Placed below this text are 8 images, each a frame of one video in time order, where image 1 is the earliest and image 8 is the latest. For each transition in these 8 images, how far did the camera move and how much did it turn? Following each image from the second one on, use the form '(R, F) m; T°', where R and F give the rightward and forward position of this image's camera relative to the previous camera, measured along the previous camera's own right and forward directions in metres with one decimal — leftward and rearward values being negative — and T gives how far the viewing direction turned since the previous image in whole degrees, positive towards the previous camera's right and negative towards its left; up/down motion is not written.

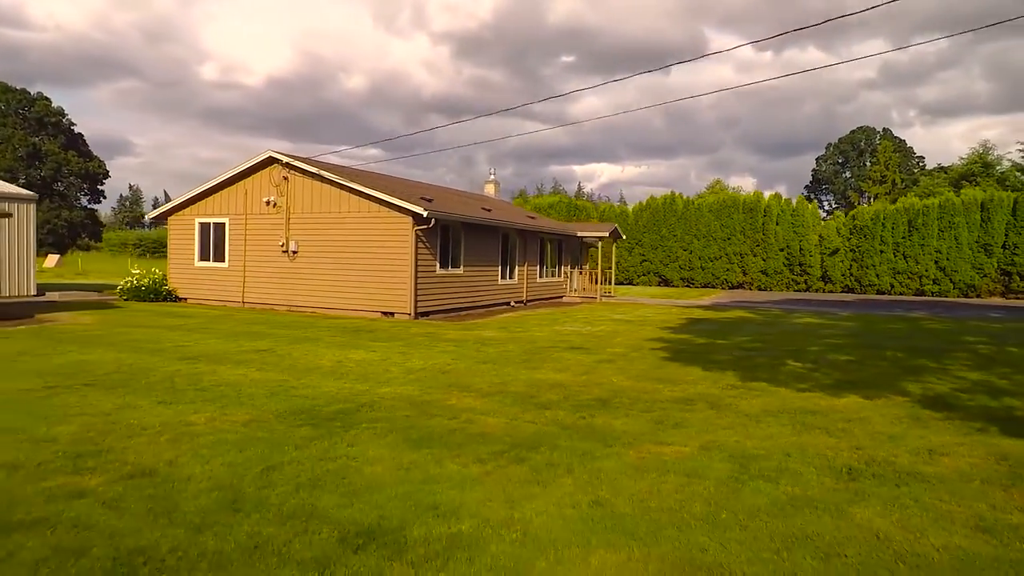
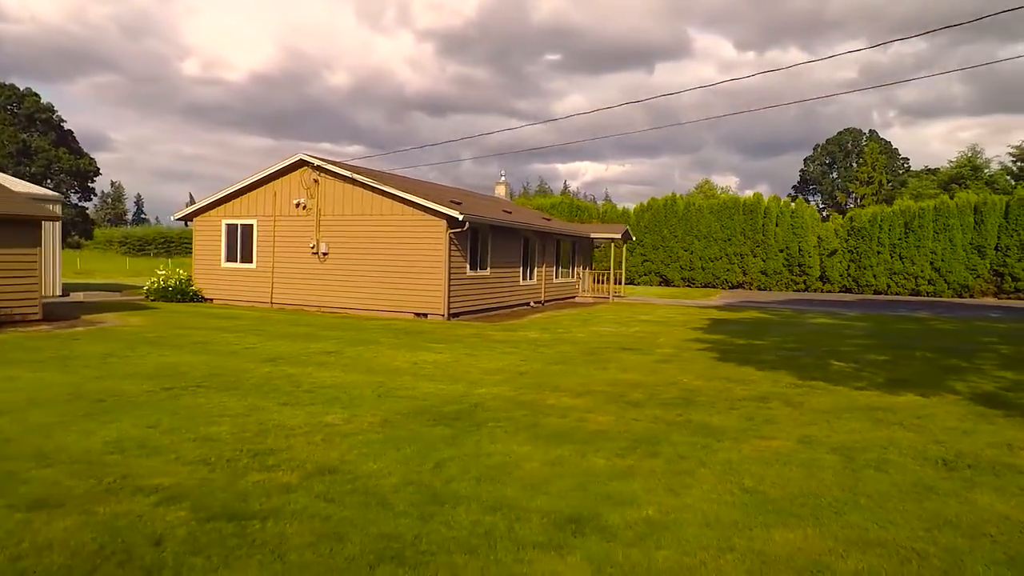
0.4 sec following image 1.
(-1.0, -0.4) m; +1°
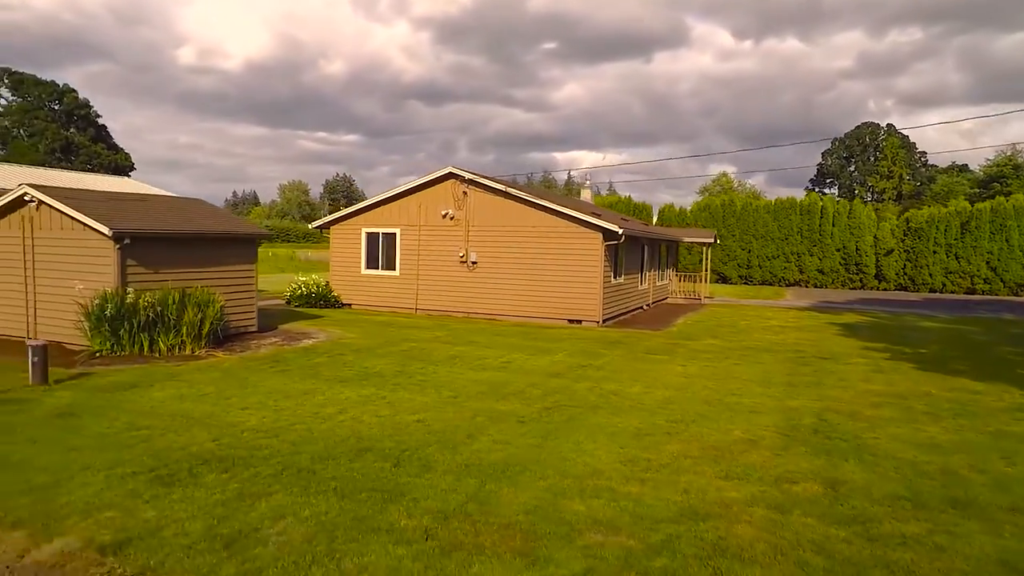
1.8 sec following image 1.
(-3.5, -1.0) m; +1°
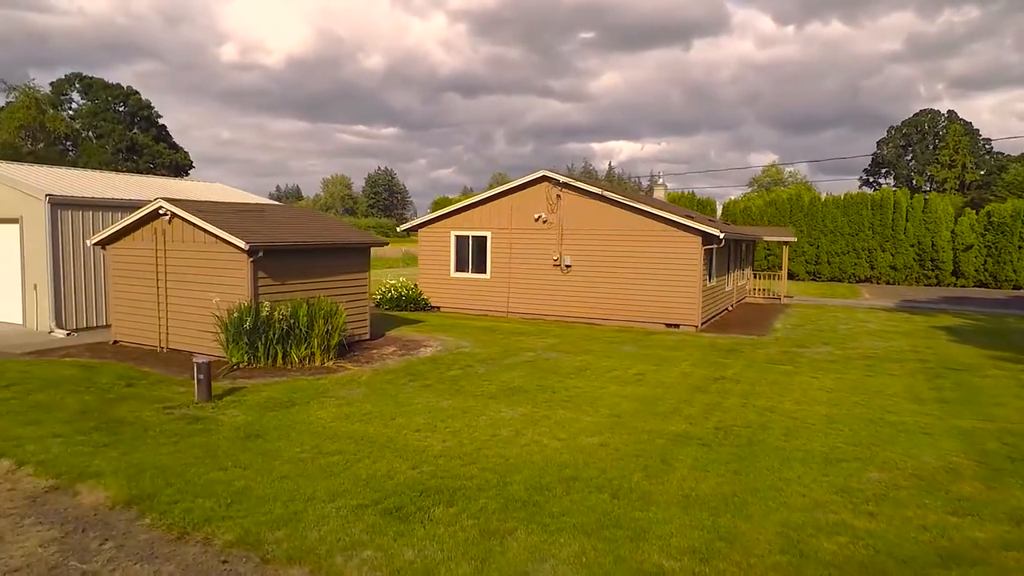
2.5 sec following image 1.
(-1.3, 0.0) m; -3°
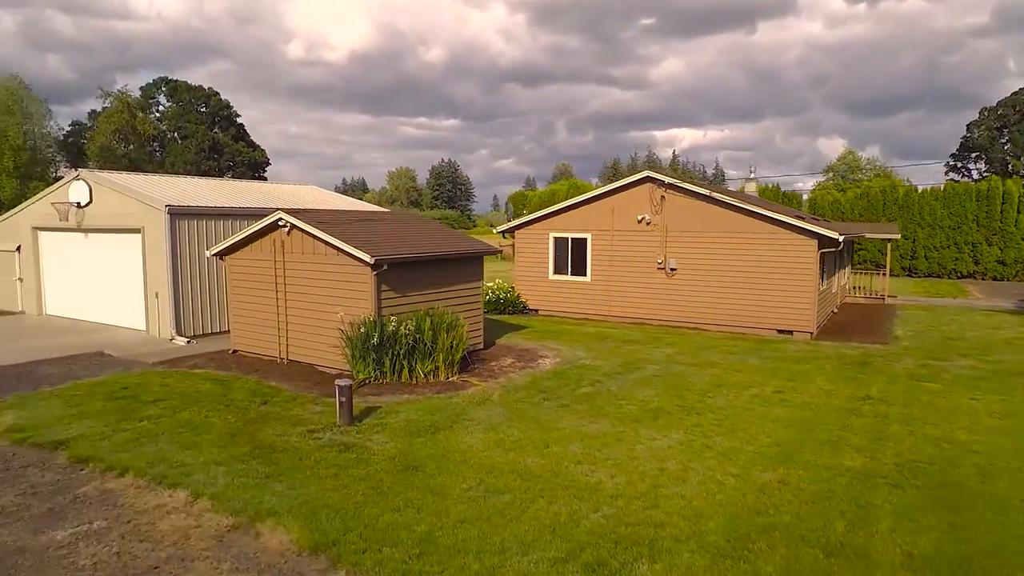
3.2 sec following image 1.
(-1.0, +0.3) m; -5°
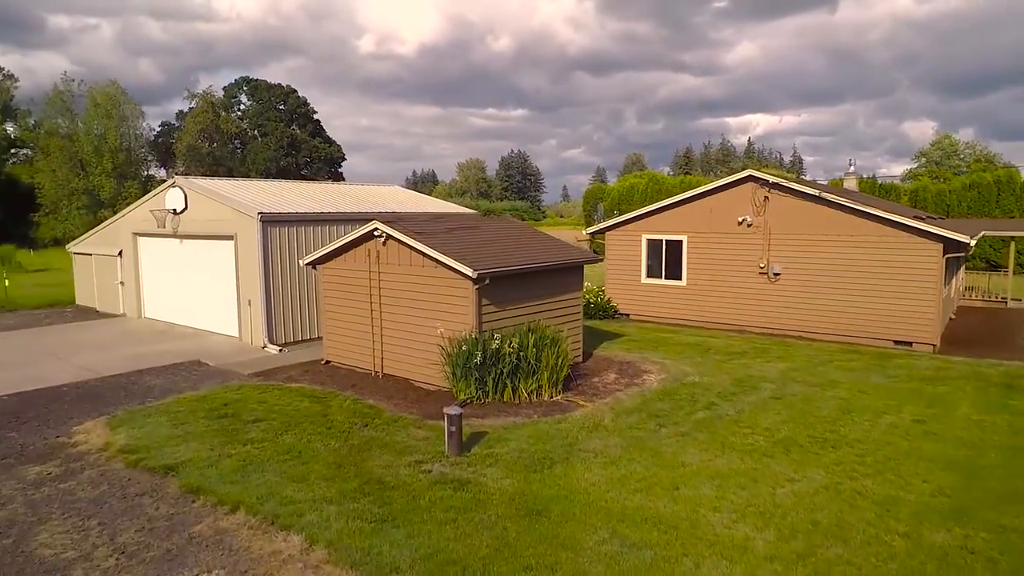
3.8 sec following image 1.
(-0.5, +0.5) m; -5°
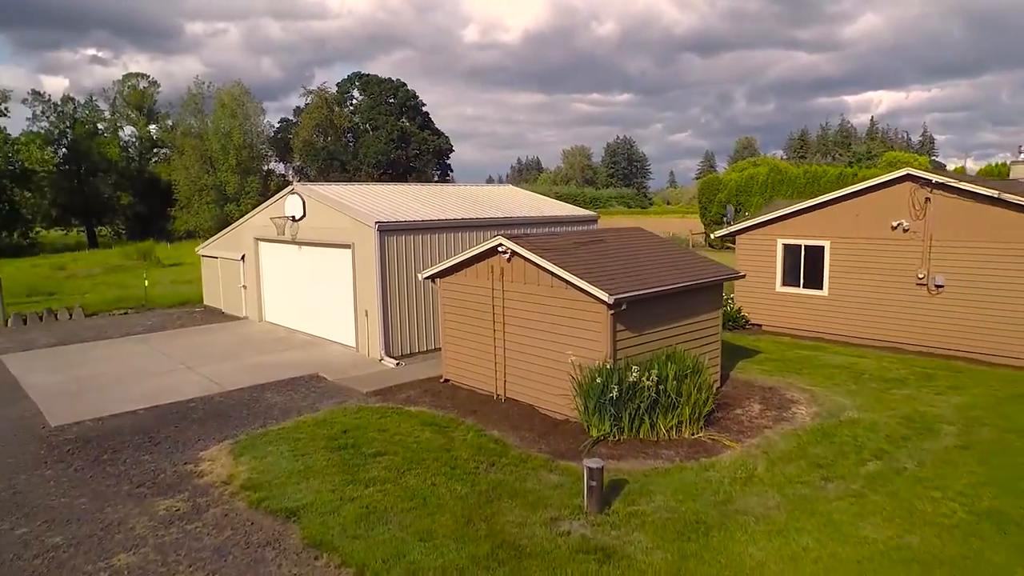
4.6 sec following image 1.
(-0.4, +0.8) m; -8°
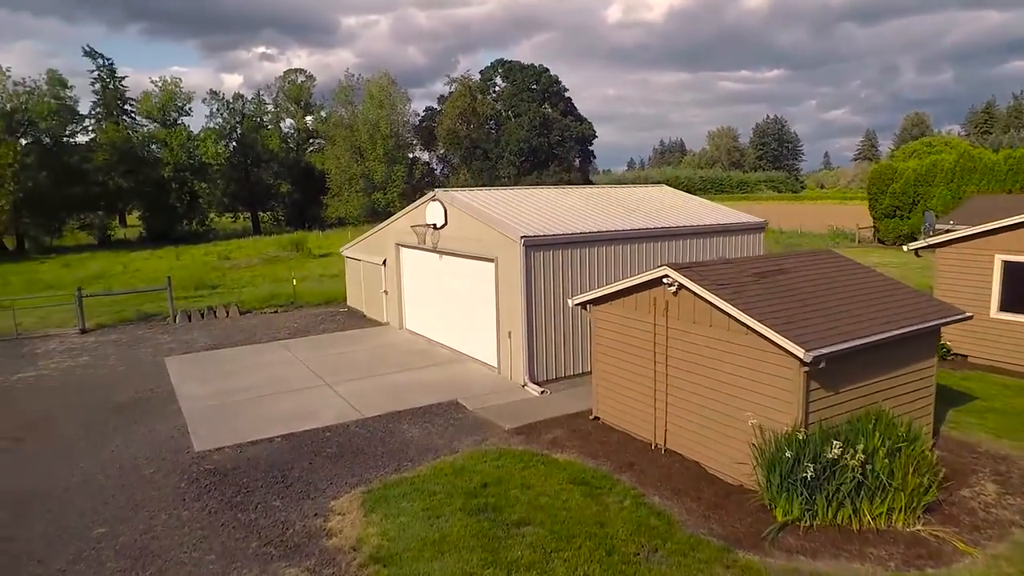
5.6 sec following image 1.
(-0.3, +1.2) m; -11°
